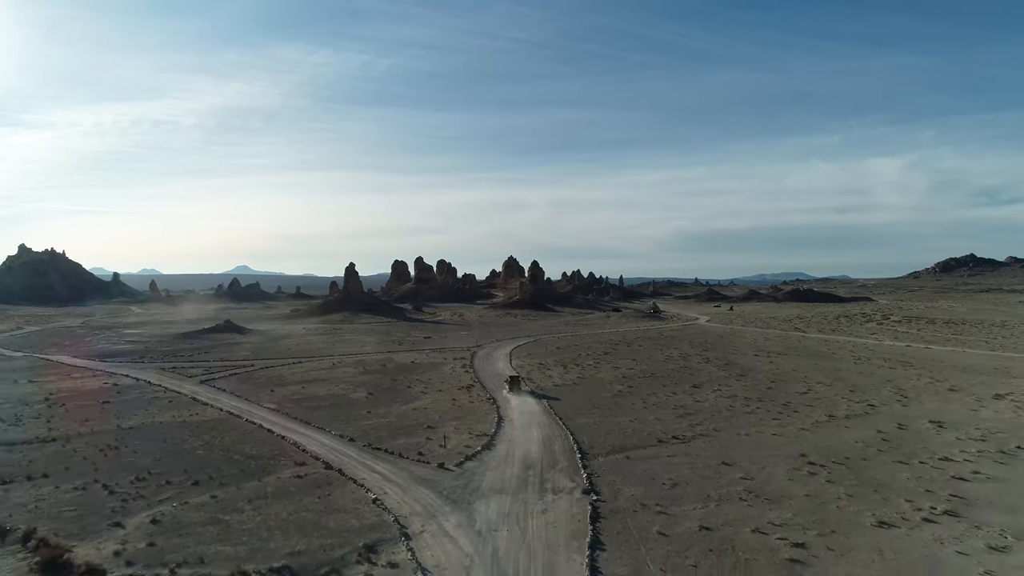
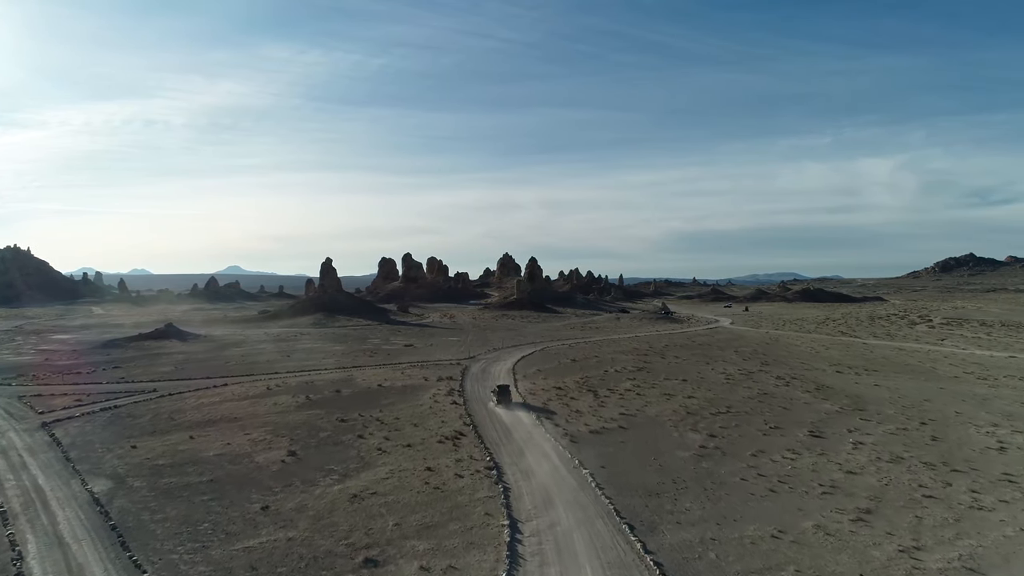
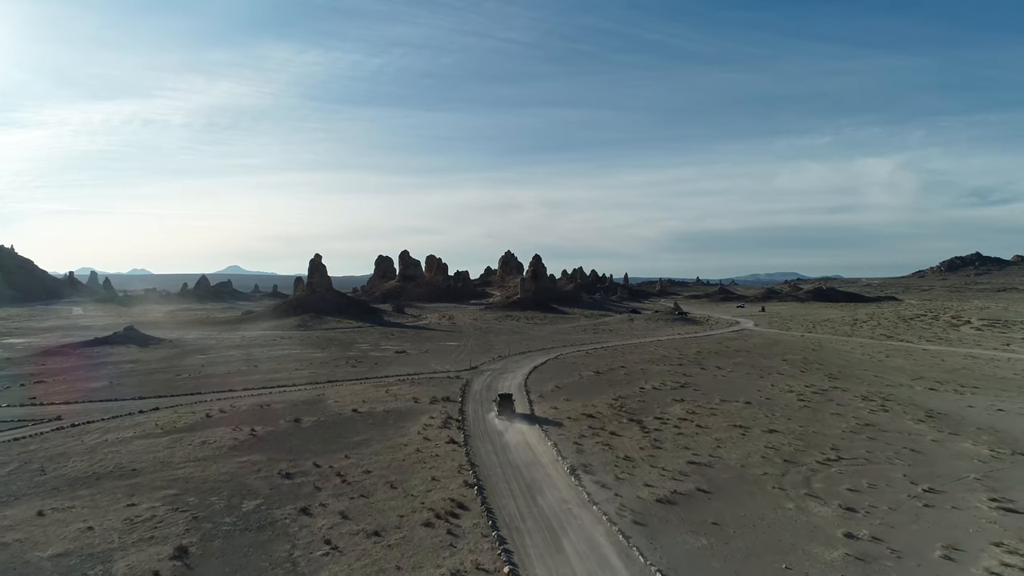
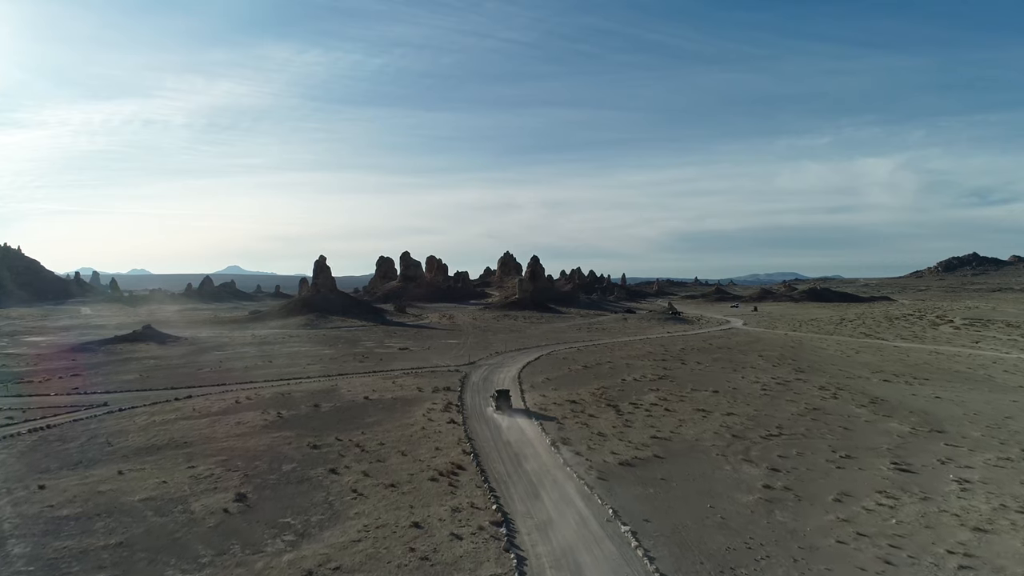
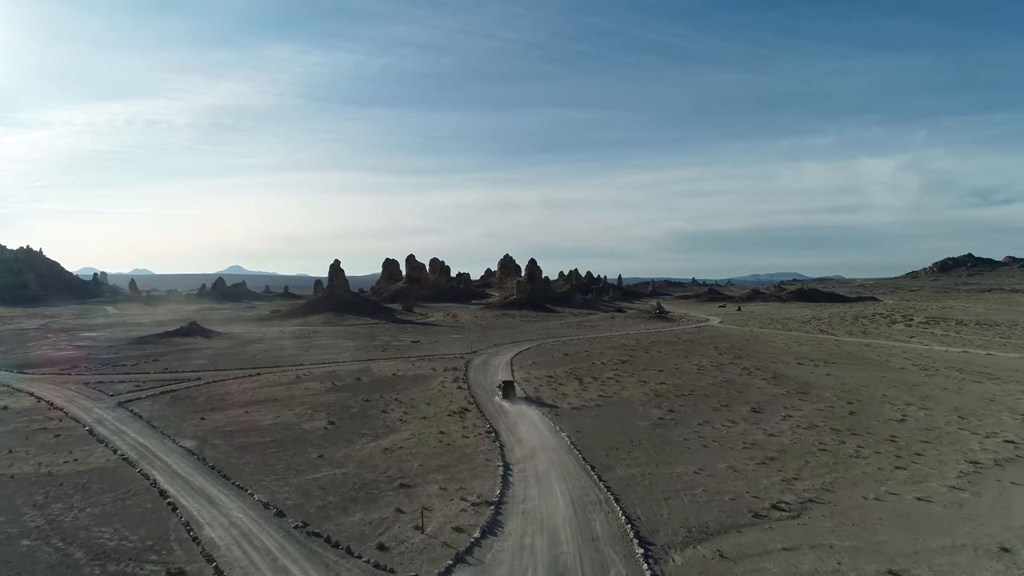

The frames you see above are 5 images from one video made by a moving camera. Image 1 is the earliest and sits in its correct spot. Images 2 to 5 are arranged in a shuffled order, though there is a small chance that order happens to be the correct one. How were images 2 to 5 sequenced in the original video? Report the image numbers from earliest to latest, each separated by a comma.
5, 2, 4, 3
